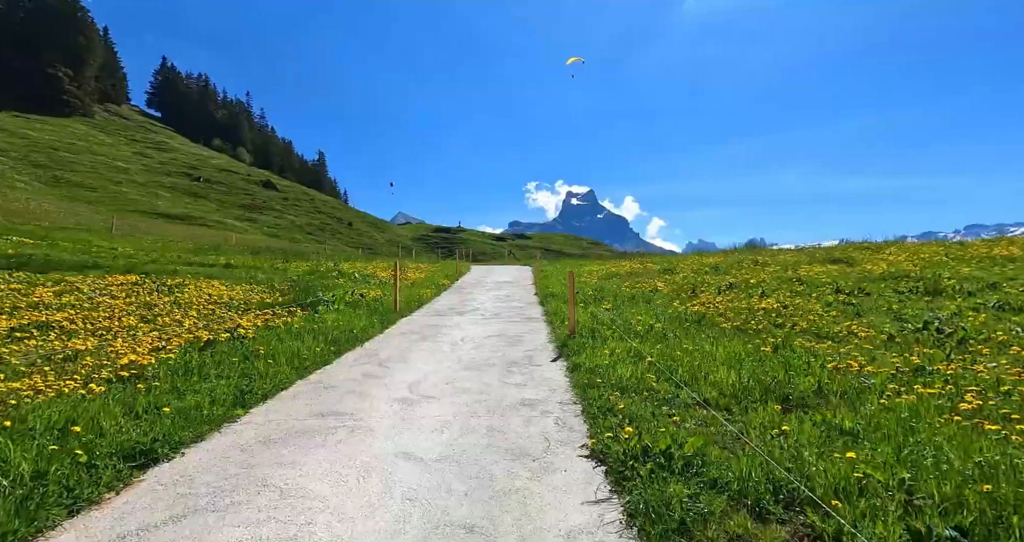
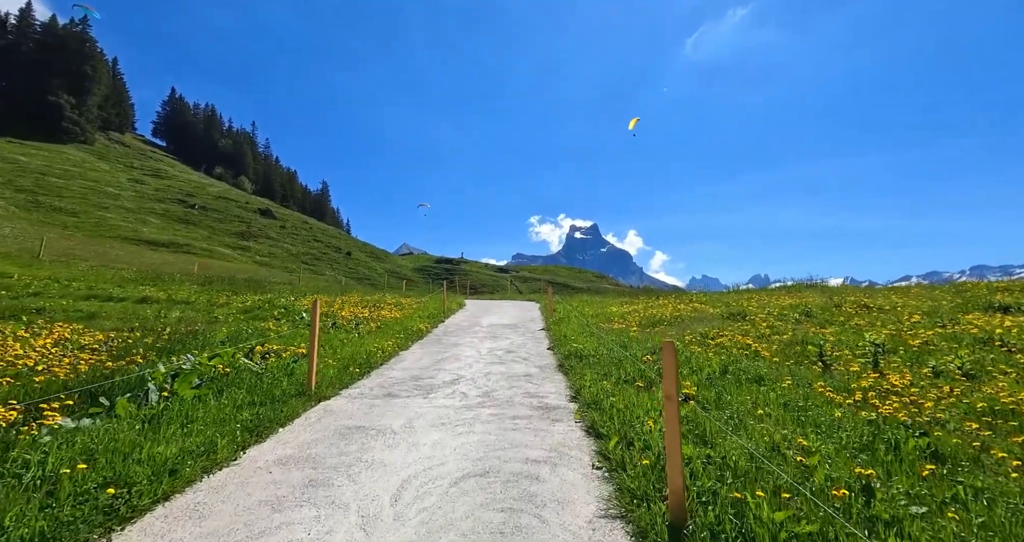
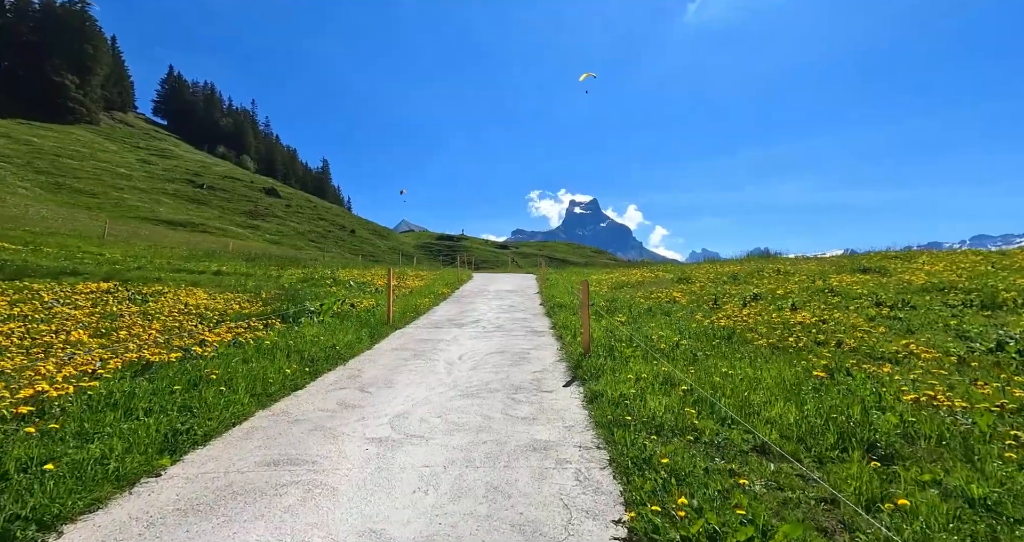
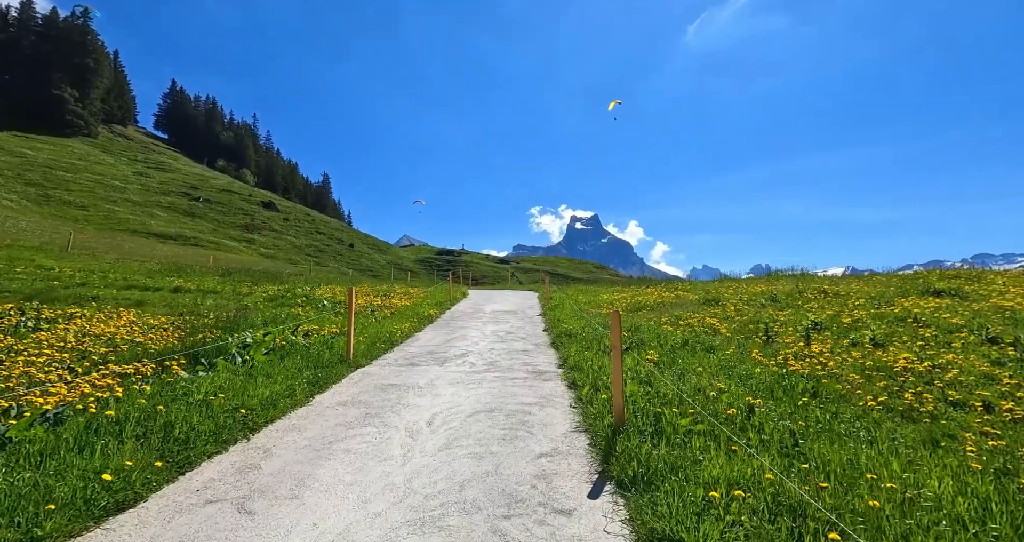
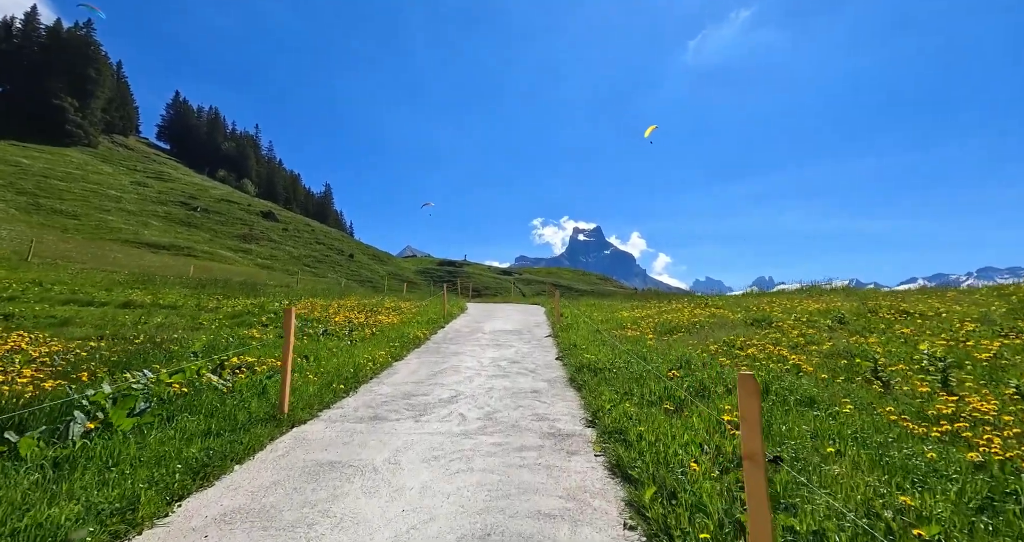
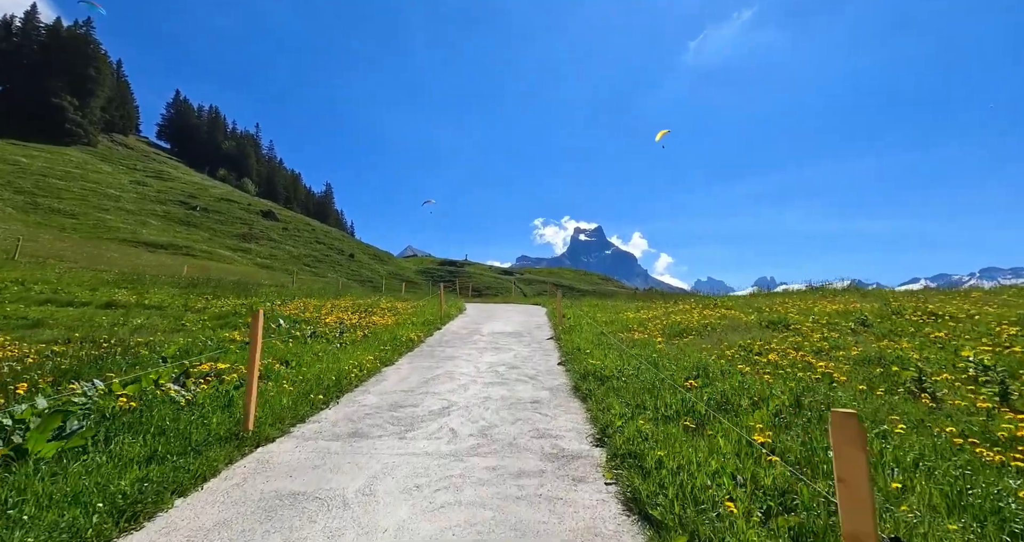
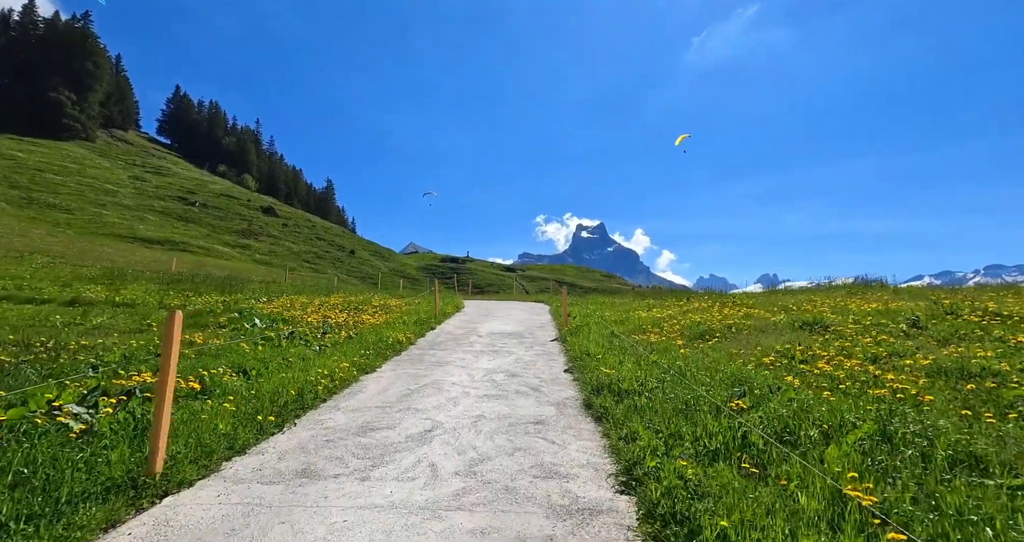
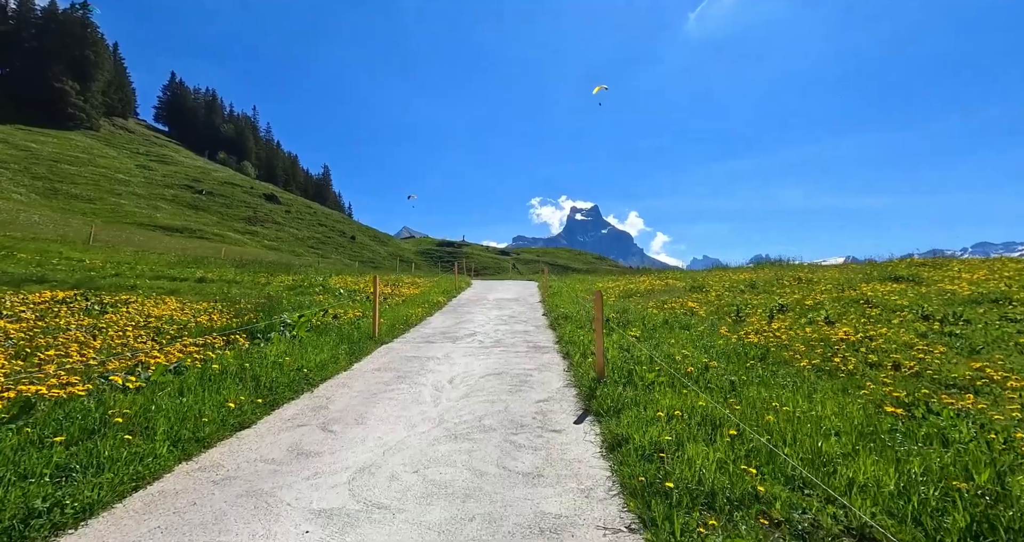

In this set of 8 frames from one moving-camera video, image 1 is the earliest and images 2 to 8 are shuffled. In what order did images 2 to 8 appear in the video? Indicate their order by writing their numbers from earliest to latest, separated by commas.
3, 8, 4, 2, 5, 6, 7
